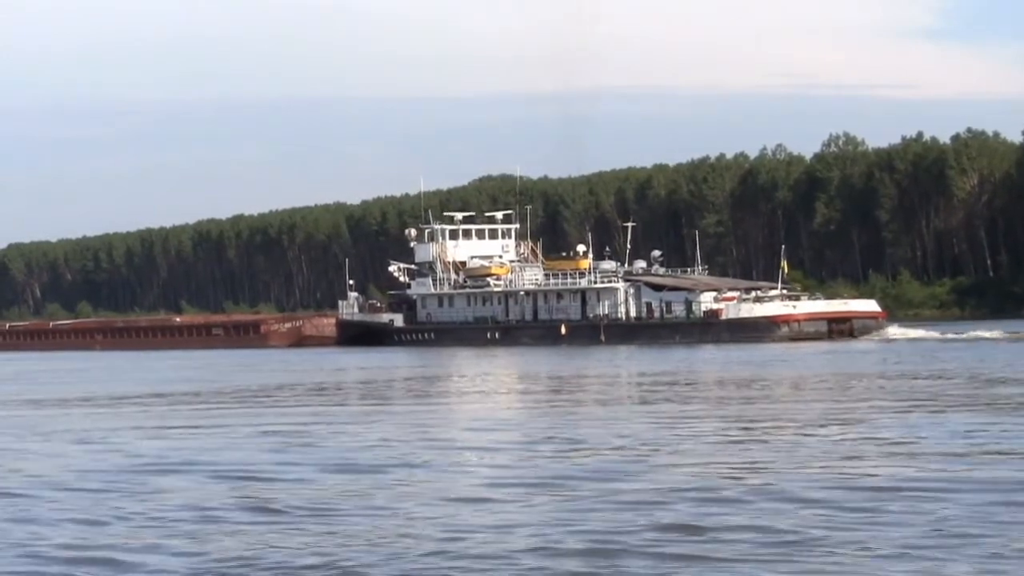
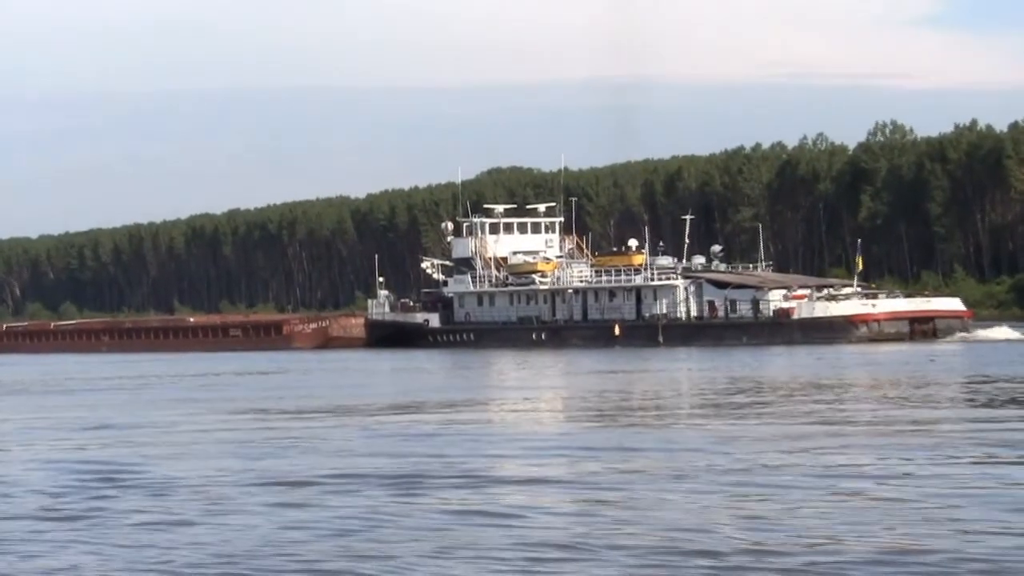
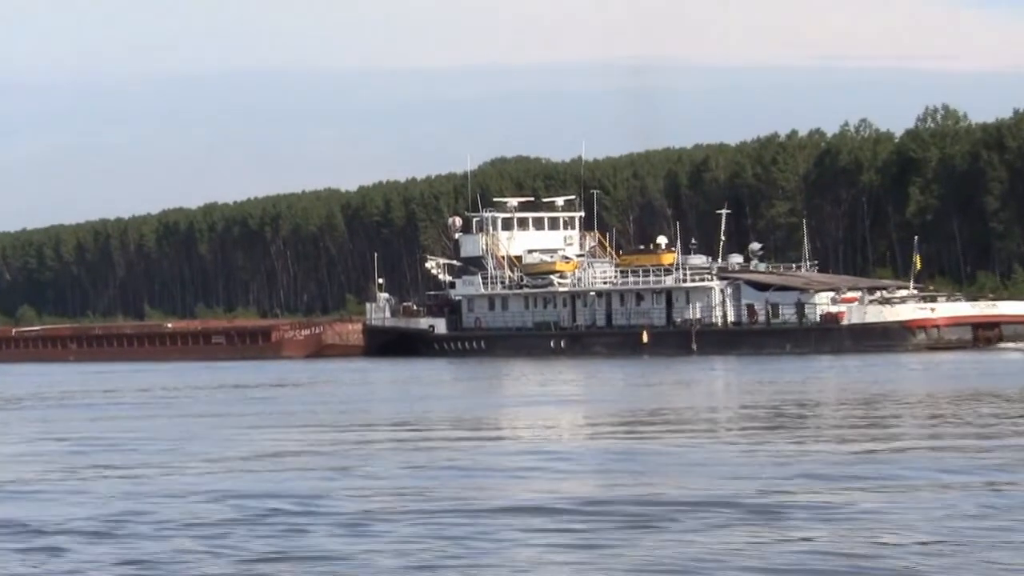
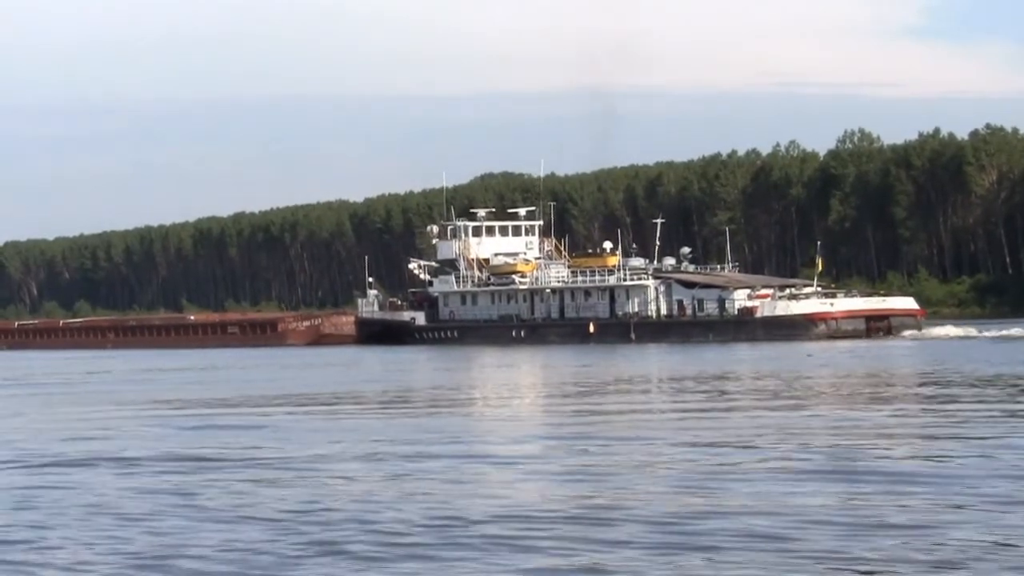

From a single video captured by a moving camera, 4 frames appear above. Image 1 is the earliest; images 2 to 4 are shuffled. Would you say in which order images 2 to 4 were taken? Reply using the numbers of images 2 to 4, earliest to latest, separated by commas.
4, 2, 3
